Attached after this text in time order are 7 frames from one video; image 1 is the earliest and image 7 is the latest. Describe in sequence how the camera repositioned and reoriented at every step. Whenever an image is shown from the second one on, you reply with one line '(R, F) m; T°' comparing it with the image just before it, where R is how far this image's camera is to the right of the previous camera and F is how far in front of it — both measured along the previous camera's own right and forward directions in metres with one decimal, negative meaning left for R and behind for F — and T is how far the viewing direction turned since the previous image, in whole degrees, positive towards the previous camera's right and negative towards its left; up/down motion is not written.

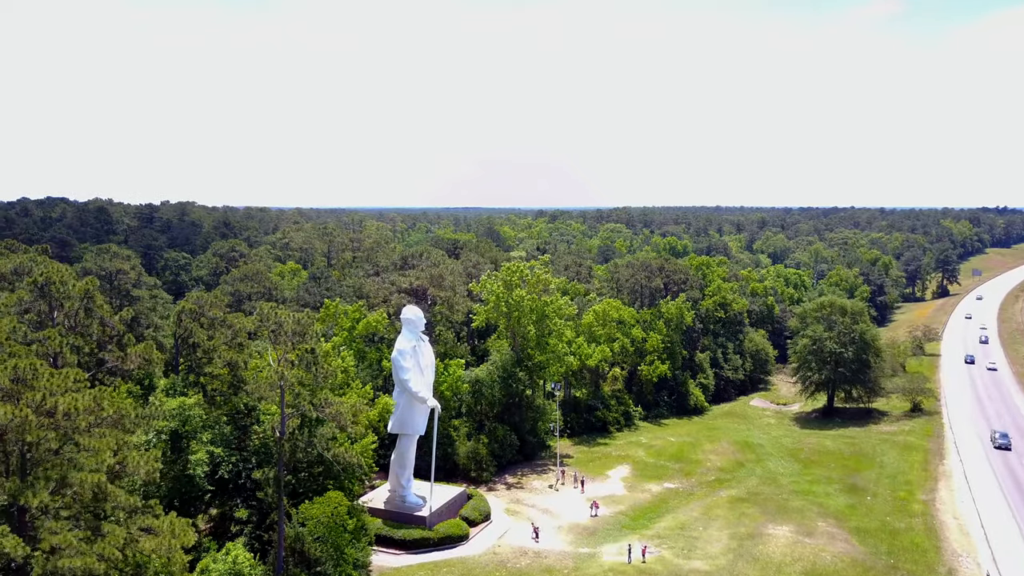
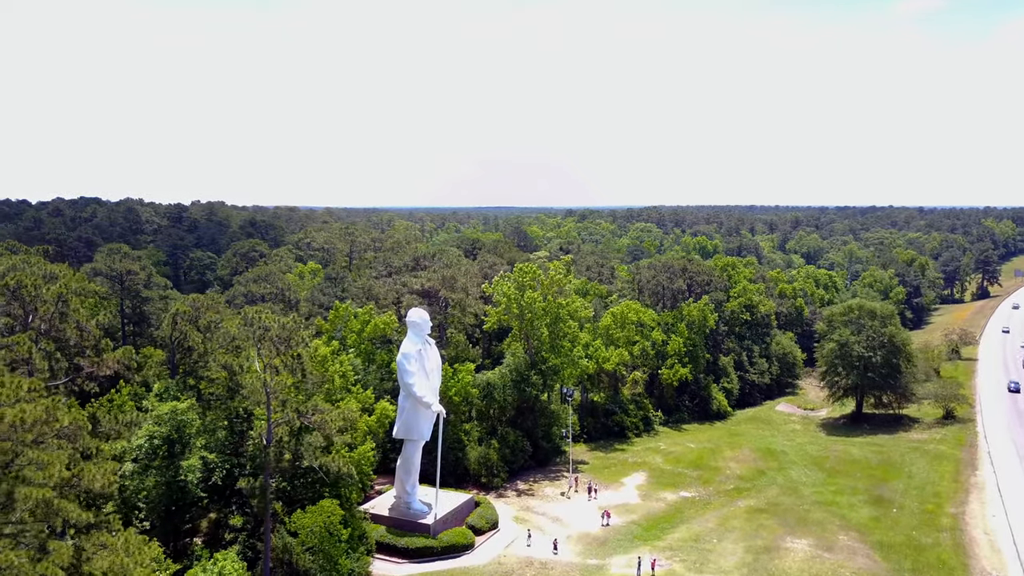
(+0.8, +0.8) m; -2°
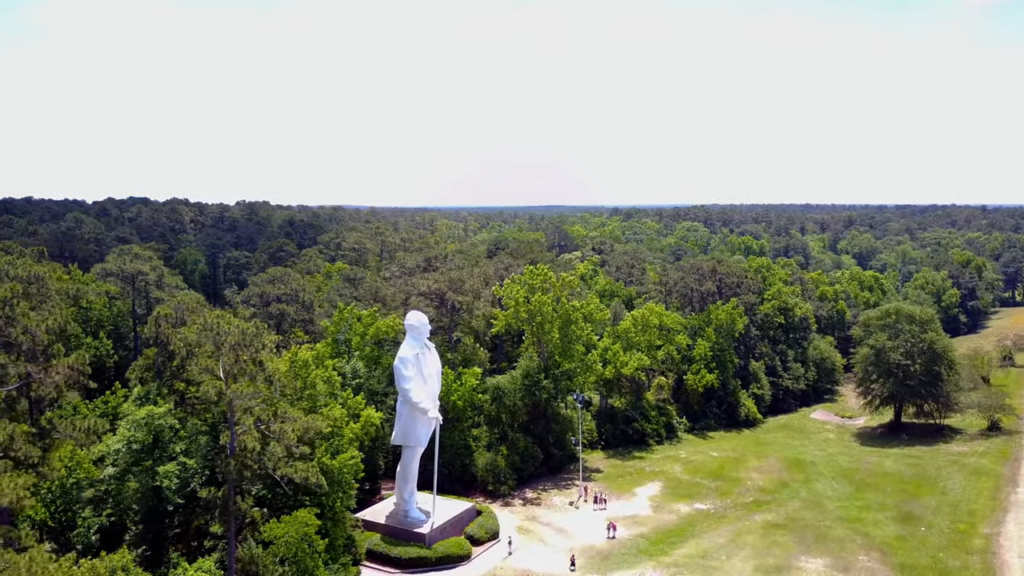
(+1.5, +0.9) m; -3°
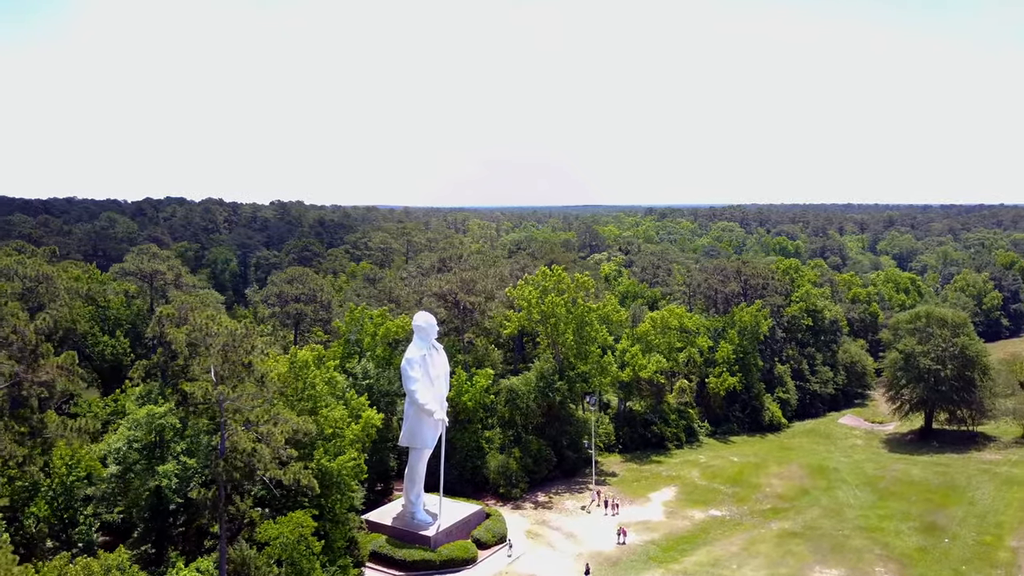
(+0.8, +0.3) m; -2°
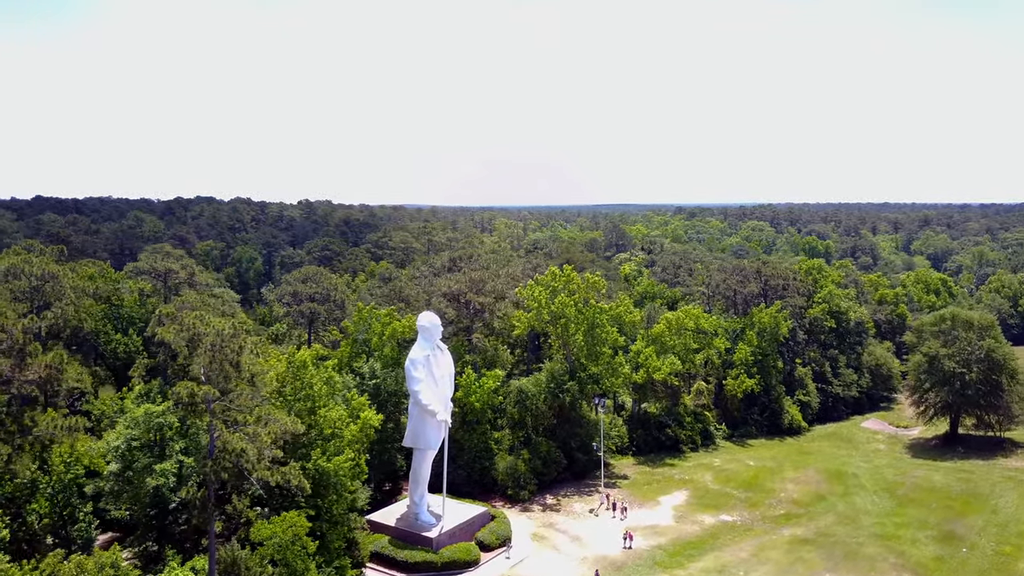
(+0.7, +0.2) m; -2°
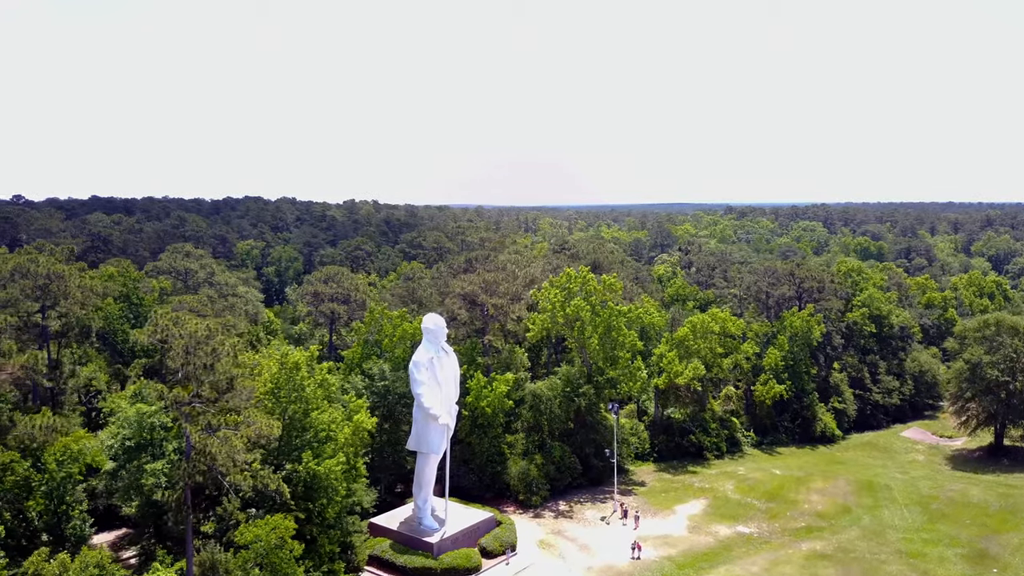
(+1.3, +0.5) m; -3°
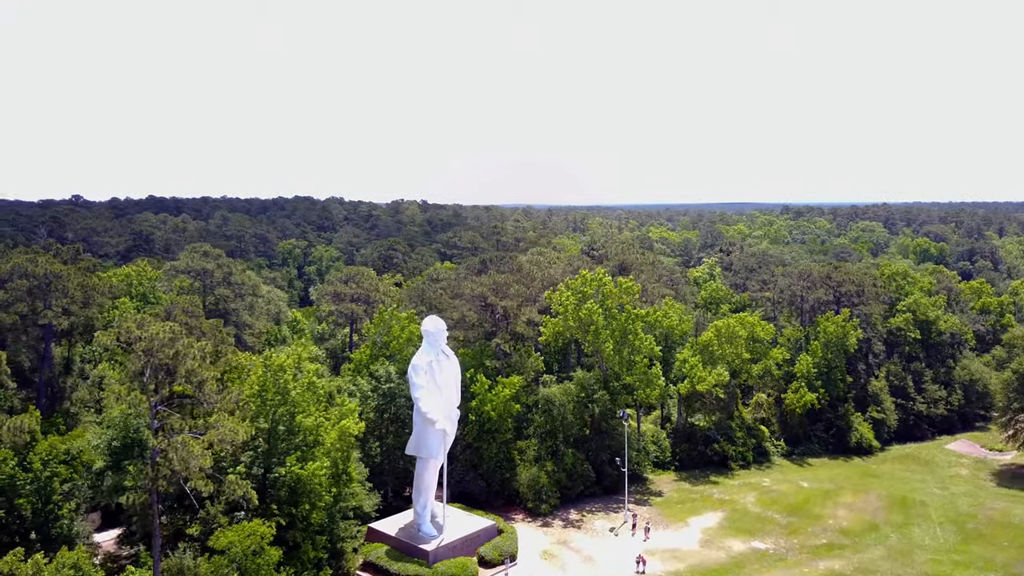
(+1.6, +0.6) m; -4°
